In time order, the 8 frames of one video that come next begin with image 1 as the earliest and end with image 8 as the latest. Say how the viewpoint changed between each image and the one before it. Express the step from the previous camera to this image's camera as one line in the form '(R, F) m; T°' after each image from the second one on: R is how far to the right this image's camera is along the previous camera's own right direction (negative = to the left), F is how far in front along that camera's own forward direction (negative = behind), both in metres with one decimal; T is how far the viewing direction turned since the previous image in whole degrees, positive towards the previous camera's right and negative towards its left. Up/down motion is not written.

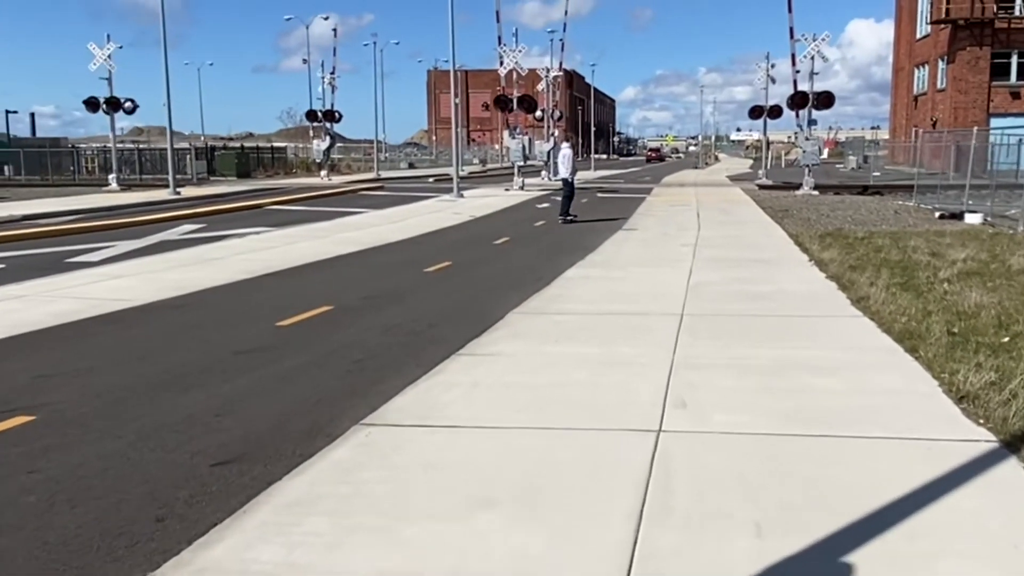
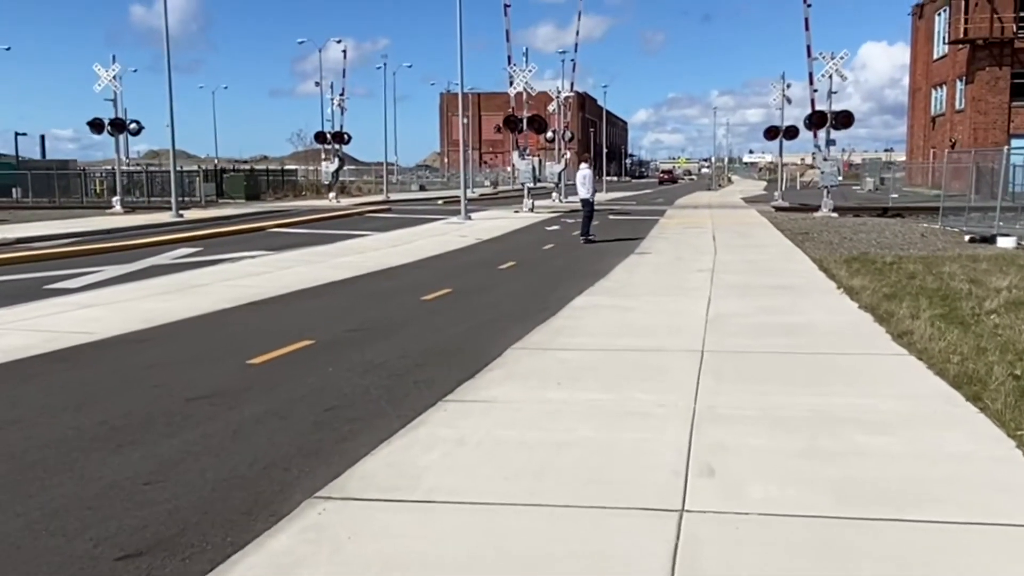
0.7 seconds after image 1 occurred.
(+0.1, +1.0) m; -1°
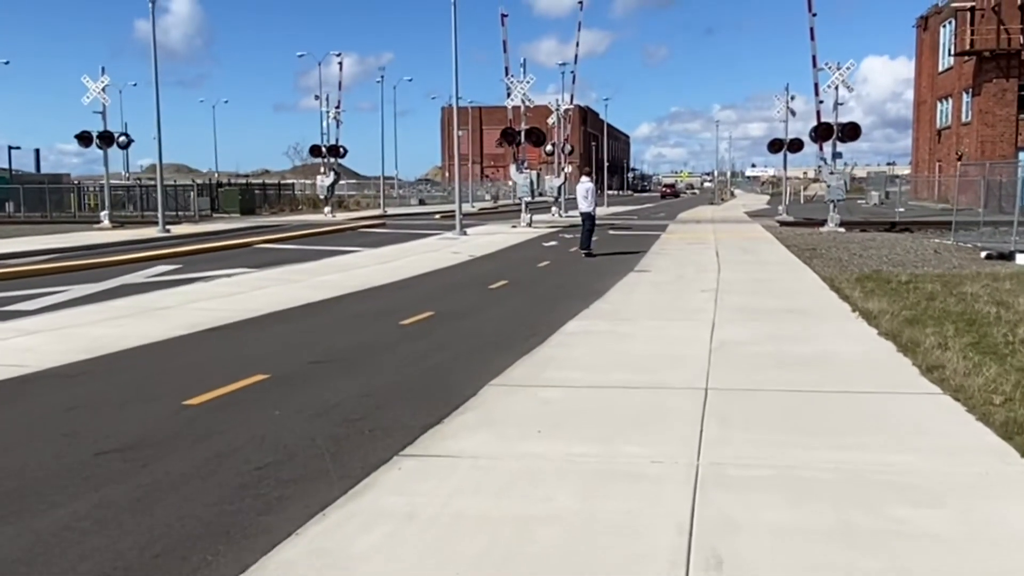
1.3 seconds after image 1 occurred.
(+0.2, +1.1) m; 0°
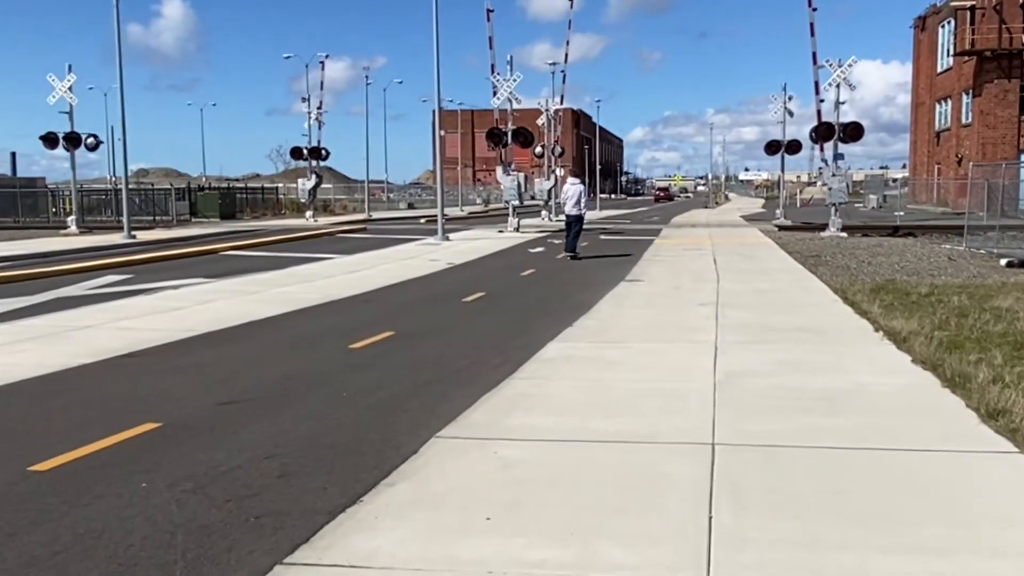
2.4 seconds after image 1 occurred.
(+0.3, +1.7) m; 0°
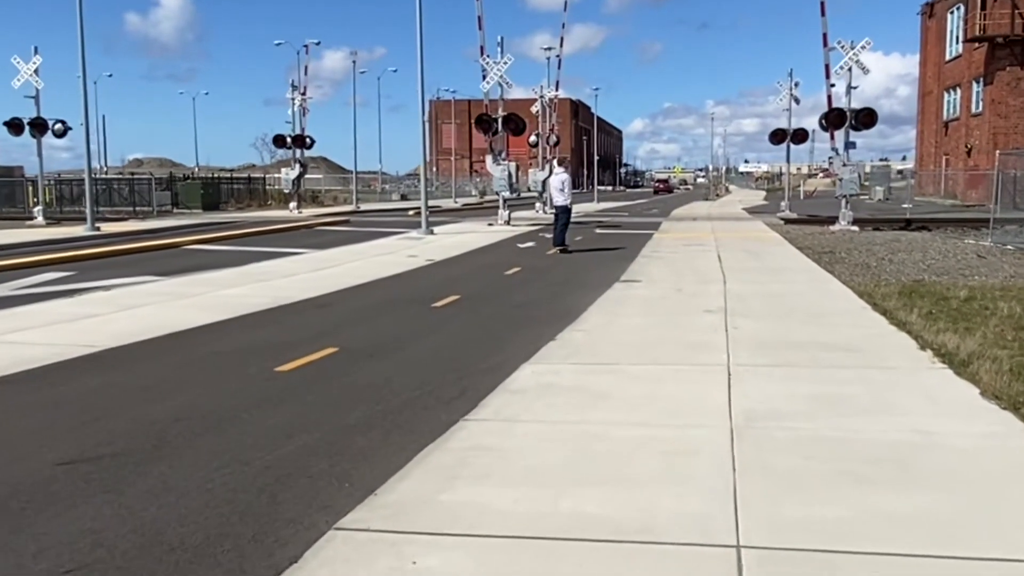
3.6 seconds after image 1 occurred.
(+0.3, +2.0) m; 0°
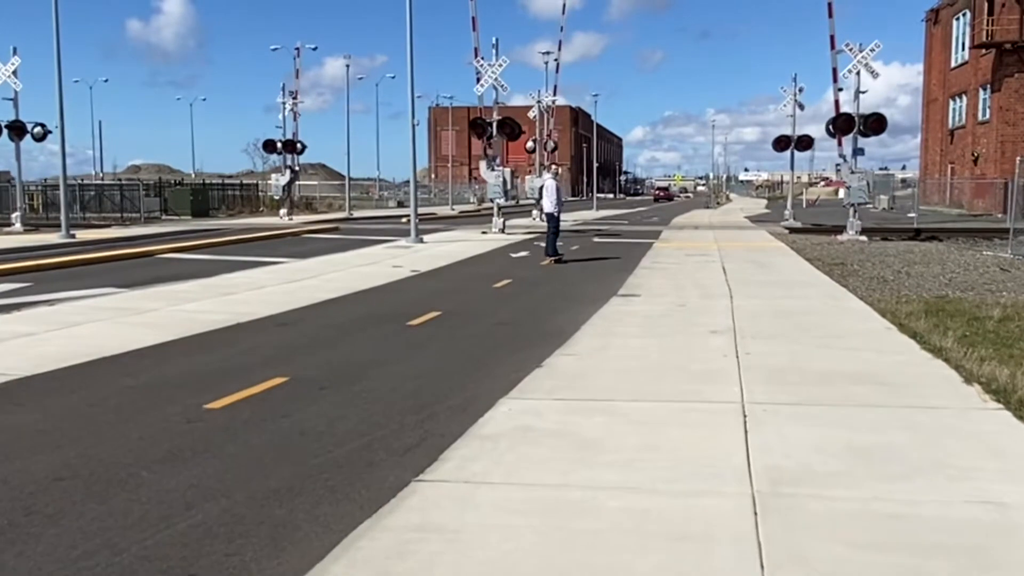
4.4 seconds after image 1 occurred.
(+0.2, +1.3) m; 0°
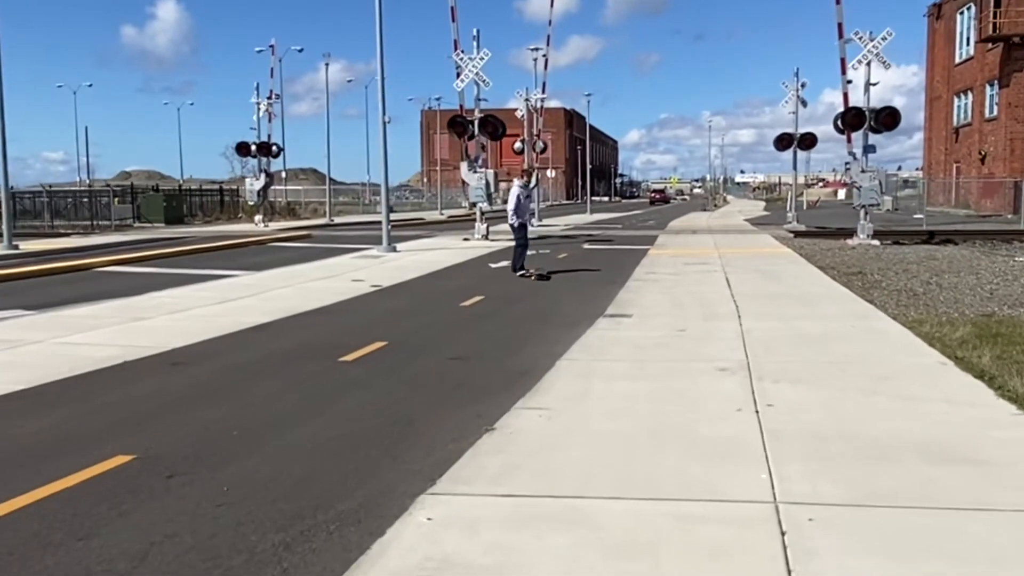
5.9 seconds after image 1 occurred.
(+0.4, +2.3) m; 0°
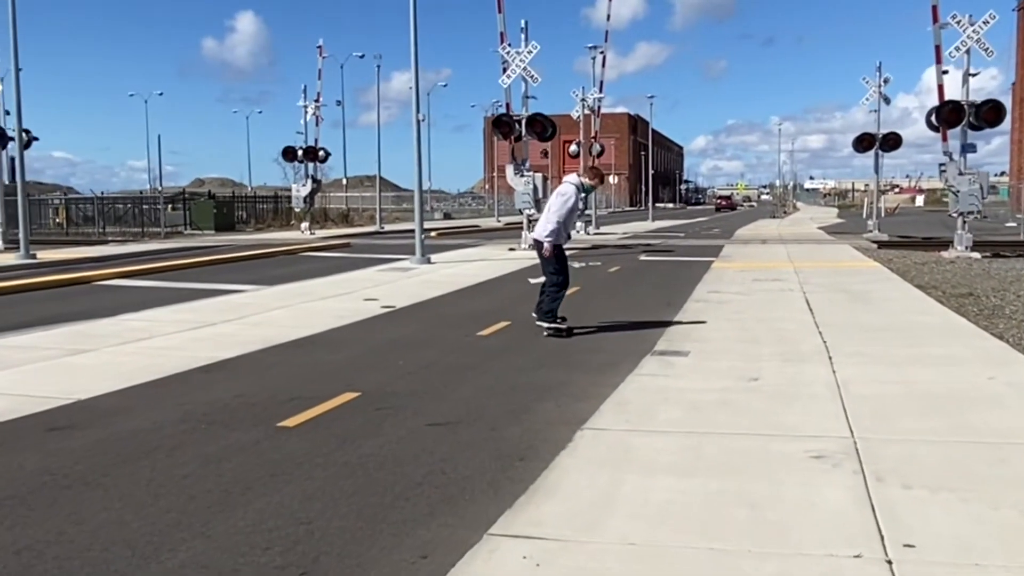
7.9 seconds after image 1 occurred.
(+0.4, +2.6) m; -4°
